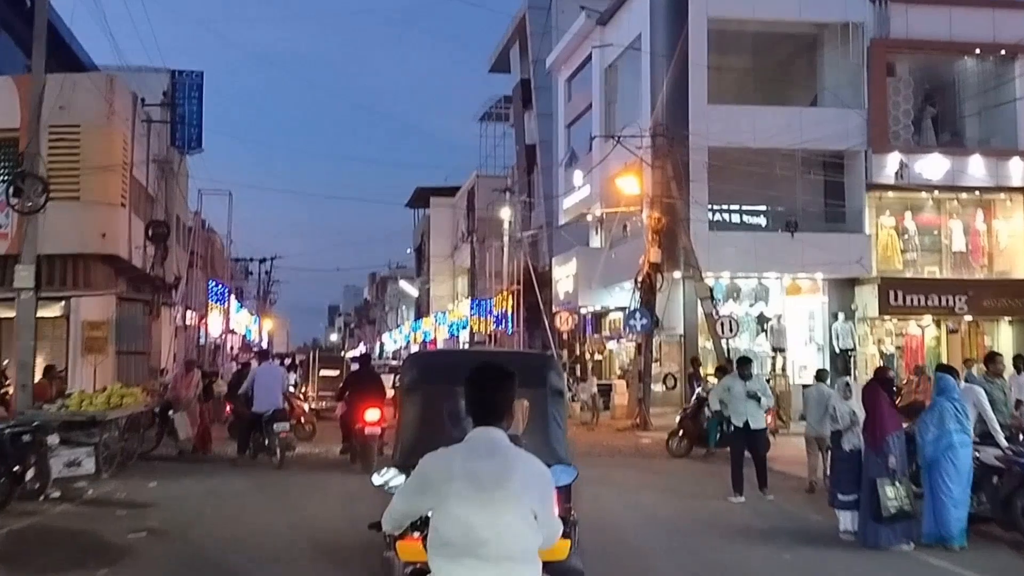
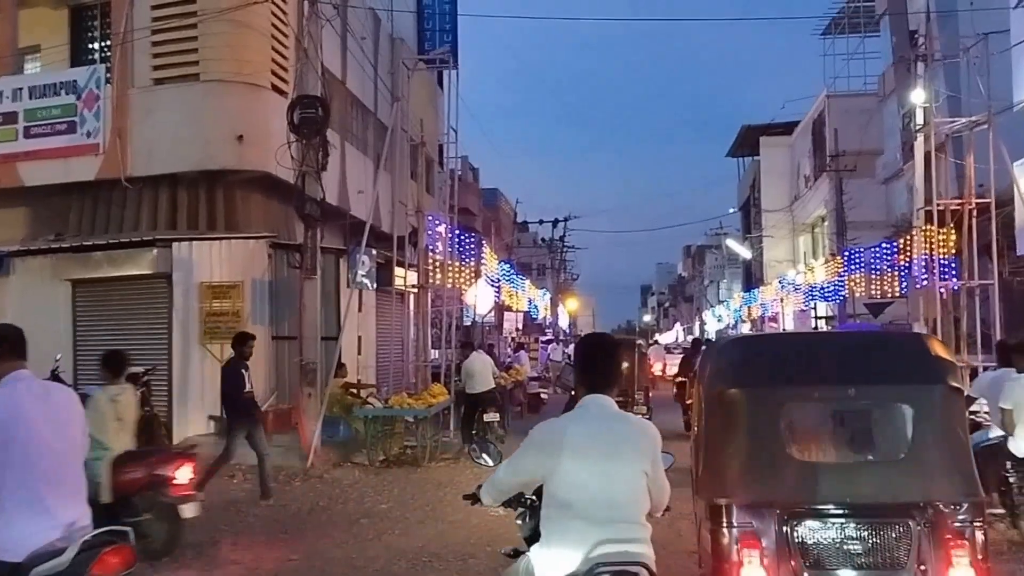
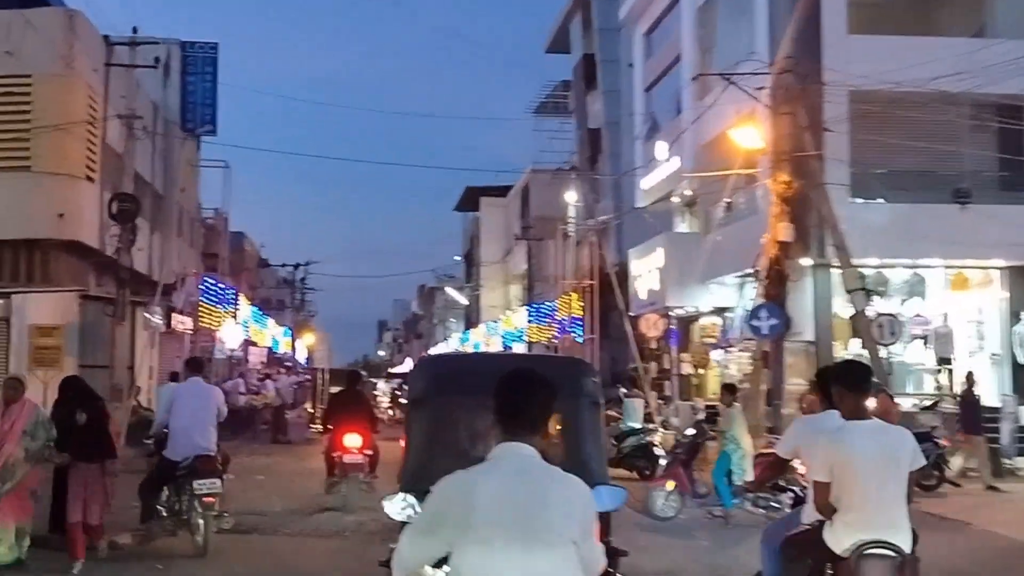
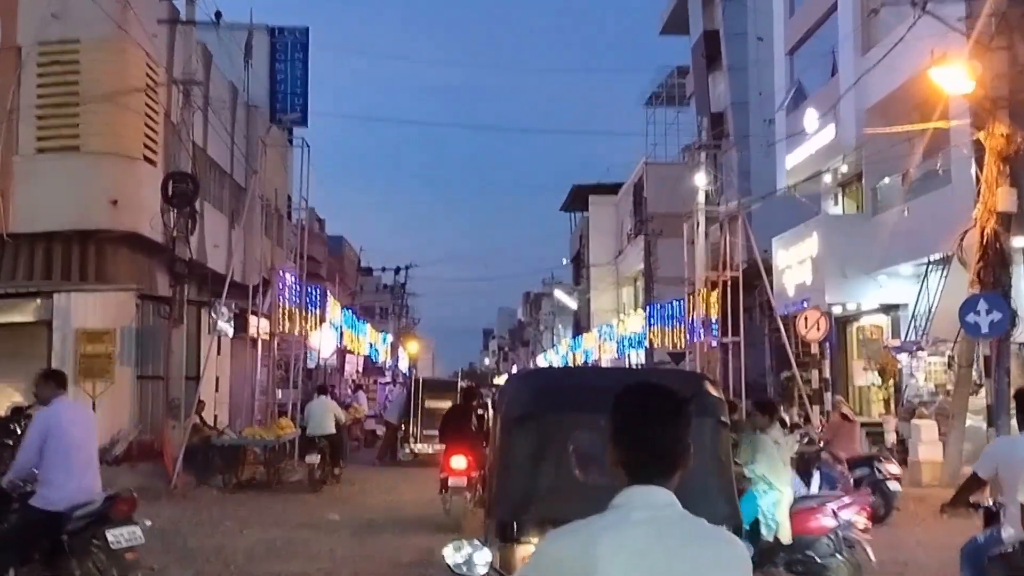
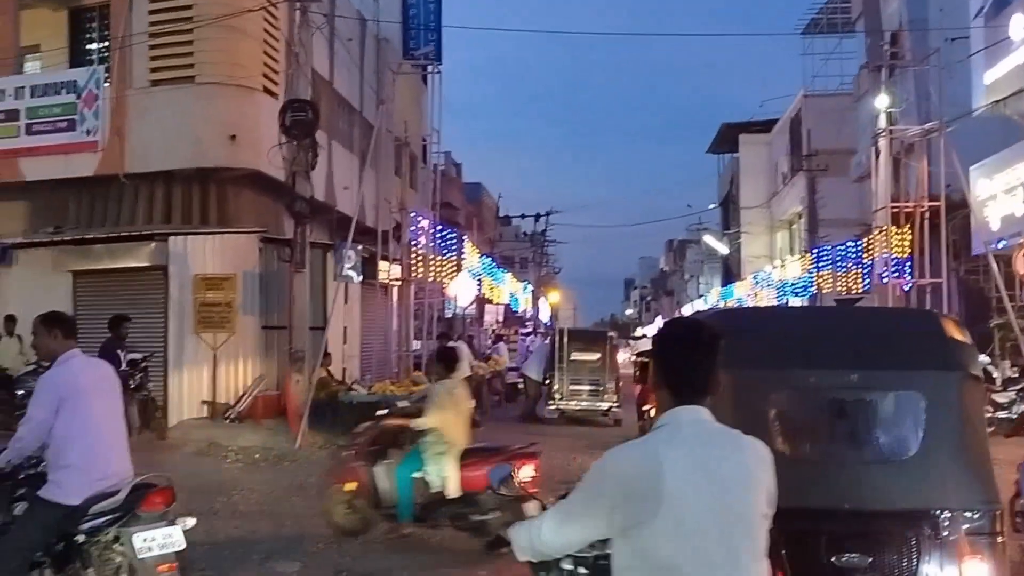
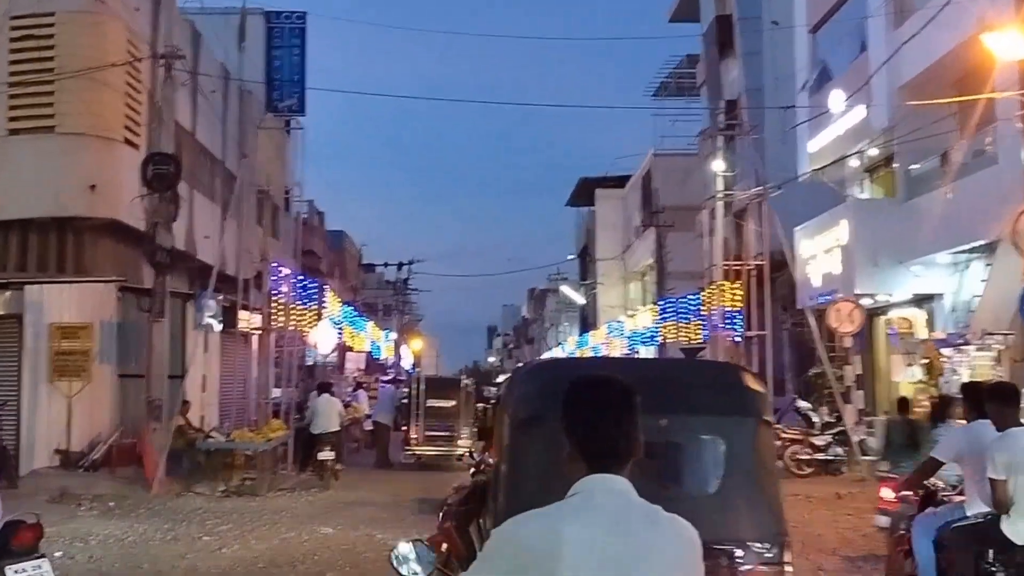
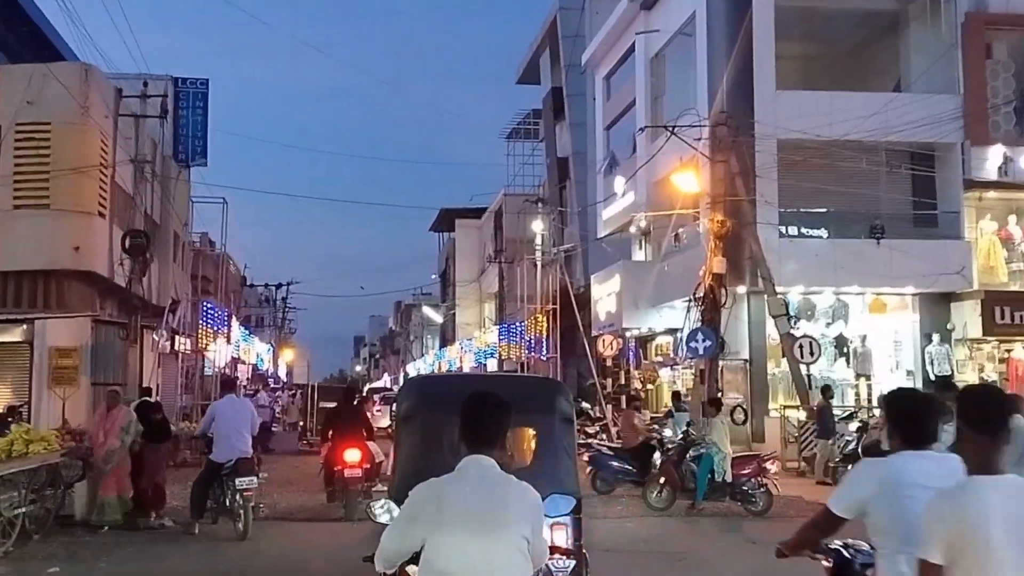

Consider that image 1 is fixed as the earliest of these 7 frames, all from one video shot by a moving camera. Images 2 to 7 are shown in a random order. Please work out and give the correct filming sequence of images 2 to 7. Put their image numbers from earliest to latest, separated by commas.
7, 3, 4, 6, 5, 2
